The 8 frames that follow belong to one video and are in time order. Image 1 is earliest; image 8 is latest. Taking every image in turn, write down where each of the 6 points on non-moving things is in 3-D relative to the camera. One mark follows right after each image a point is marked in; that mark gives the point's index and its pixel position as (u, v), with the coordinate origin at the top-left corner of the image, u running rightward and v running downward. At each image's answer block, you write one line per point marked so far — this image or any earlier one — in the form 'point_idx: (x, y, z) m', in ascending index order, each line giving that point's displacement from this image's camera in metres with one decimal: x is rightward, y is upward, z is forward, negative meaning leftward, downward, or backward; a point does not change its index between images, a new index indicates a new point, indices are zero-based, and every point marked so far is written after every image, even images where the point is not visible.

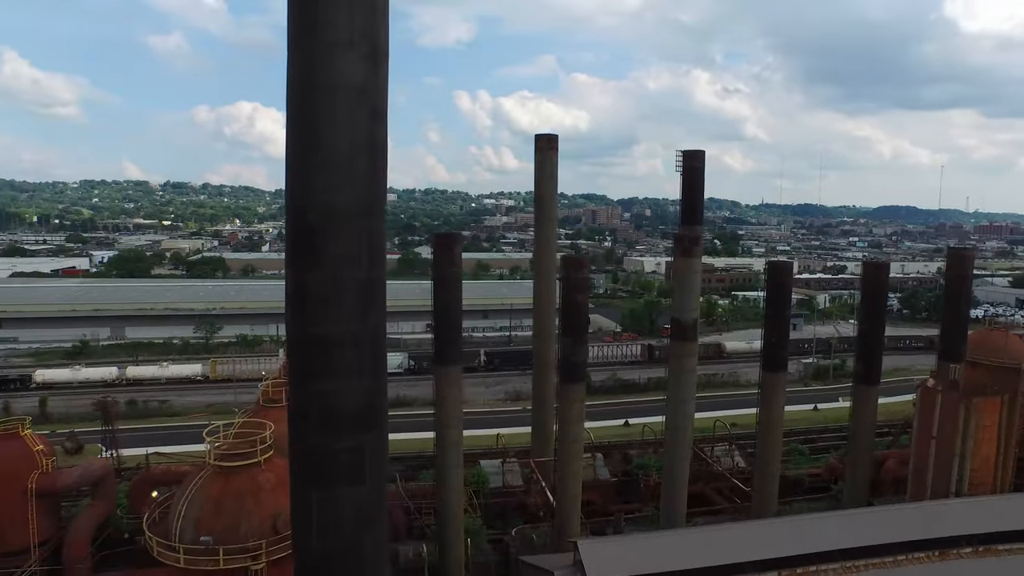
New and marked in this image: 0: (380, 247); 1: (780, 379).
0: (-1.2, +0.3, +5.4) m
1: (+6.9, -2.4, +16.8) m
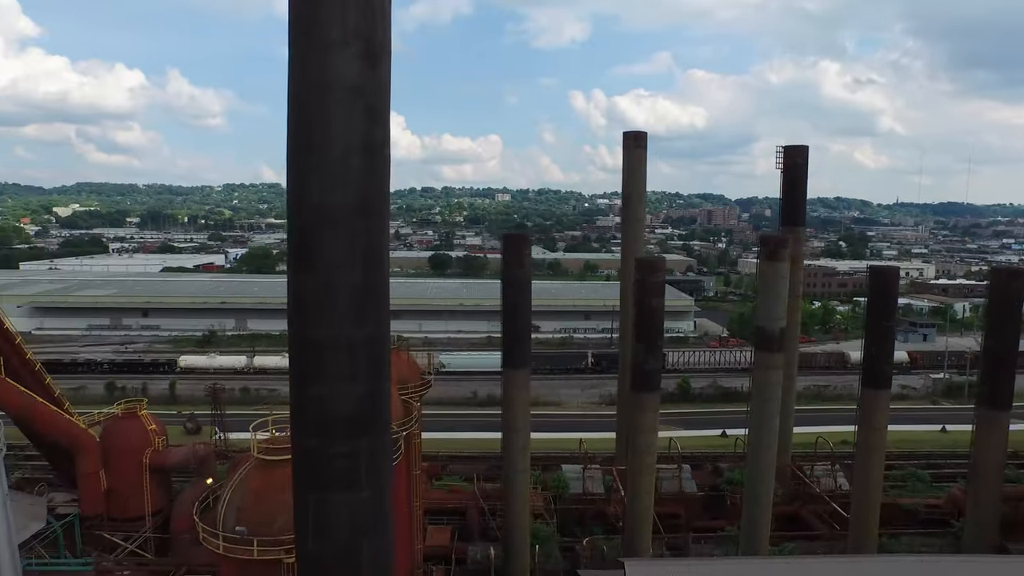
0: (-1.1, +0.3, +5.3) m
1: (+8.7, -2.5, +15.2) m
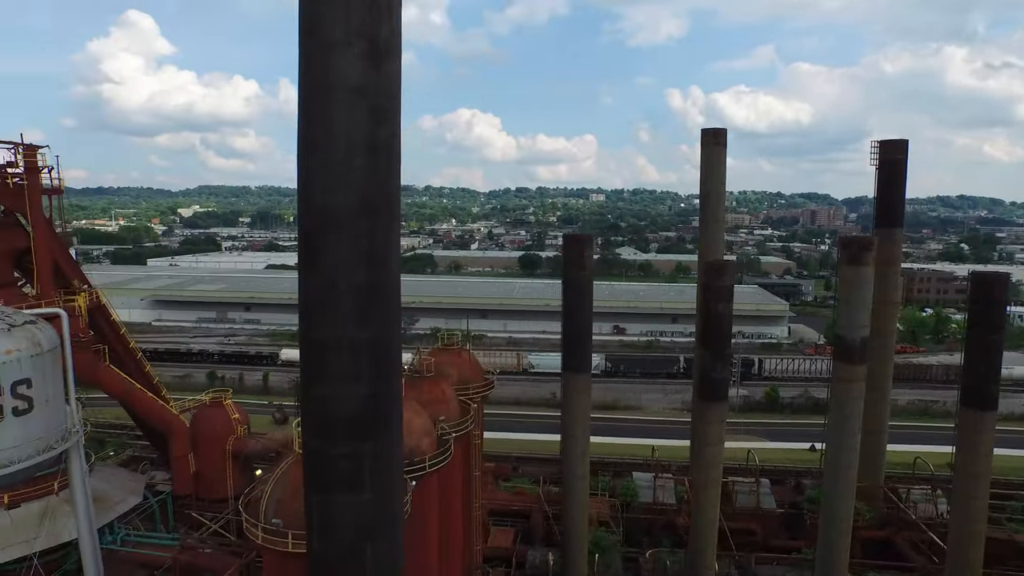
0: (-1.1, +0.3, +5.2) m
1: (+10.0, -2.7, +13.7) m
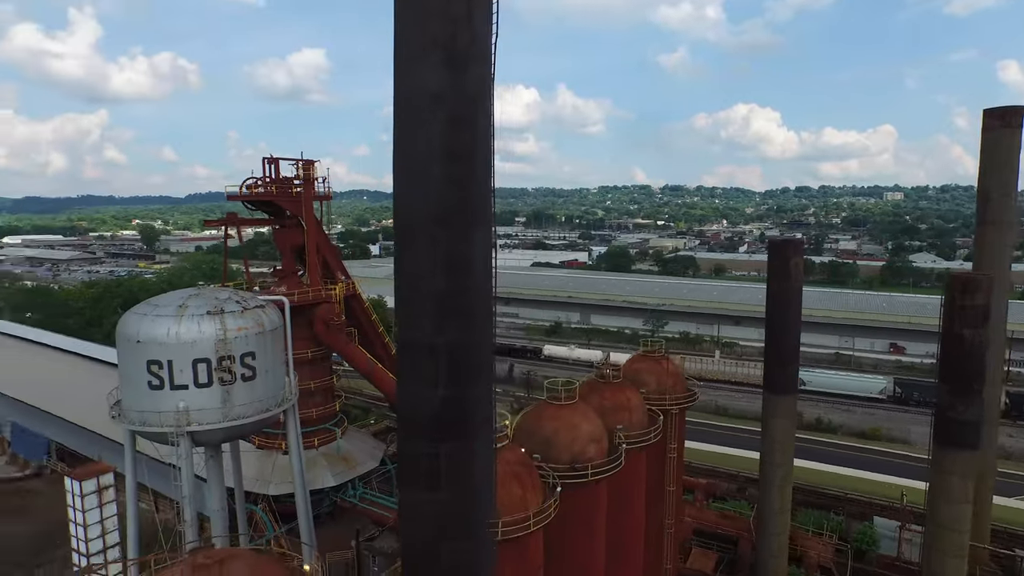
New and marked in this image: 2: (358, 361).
0: (-0.4, +0.3, +5.3) m
1: (+13.0, -3.3, +8.9) m
2: (-4.8, -2.3, +20.0) m
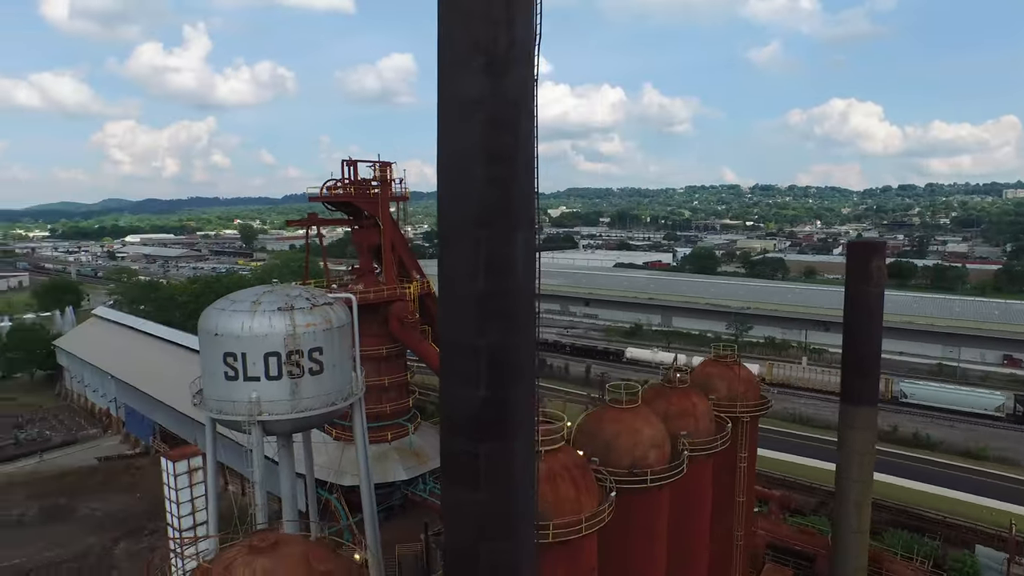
0: (-0.1, +0.3, +5.3) m
1: (+13.6, -3.5, +7.2) m
2: (-2.6, -2.2, +20.4) m
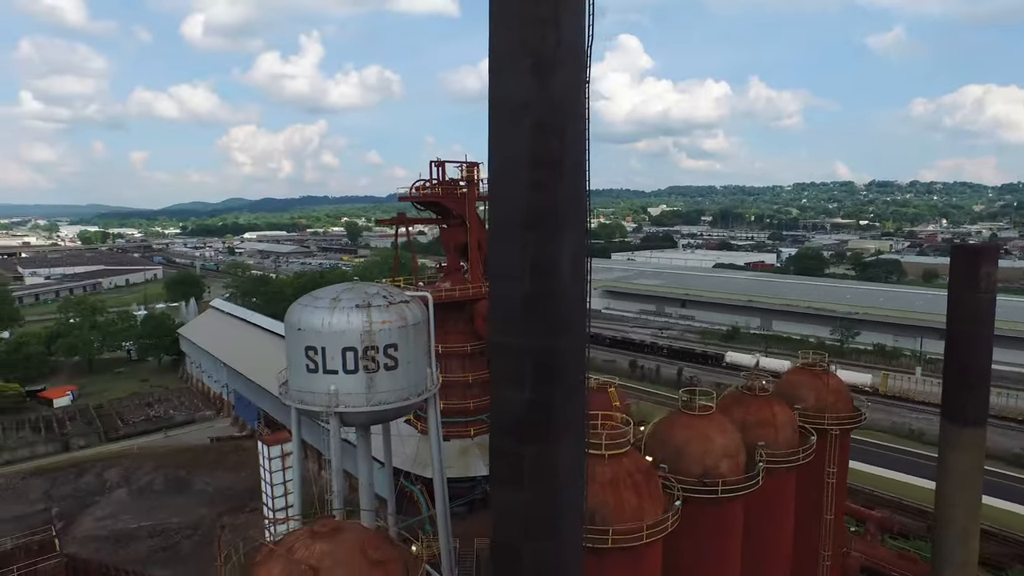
0: (+0.3, +0.2, +5.3) m
1: (+14.1, -3.7, +5.3) m
2: (-0.1, -2.2, +20.6) m
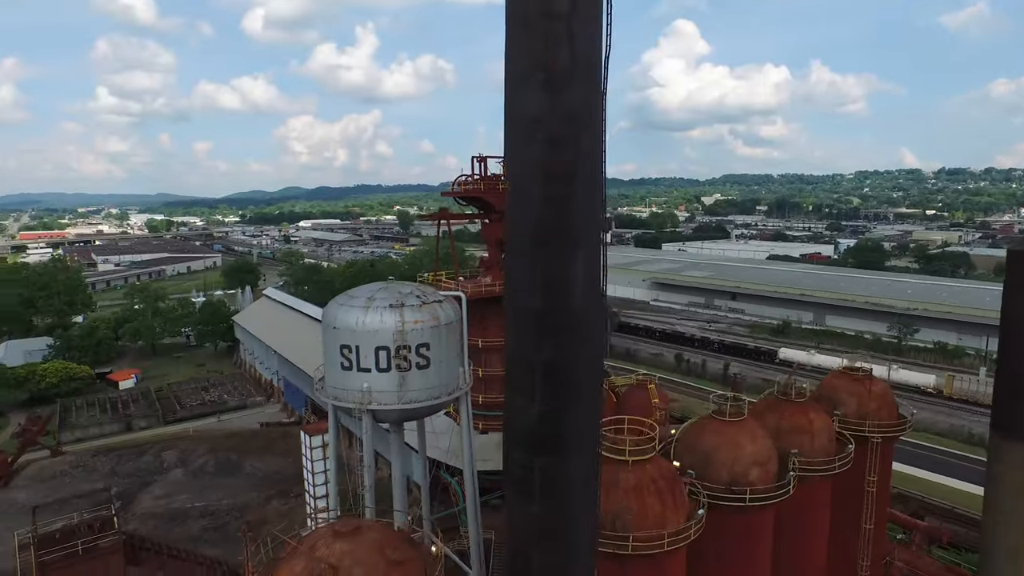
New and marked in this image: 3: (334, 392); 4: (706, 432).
0: (+0.4, +0.1, +5.3) m
1: (+14.1, -4.0, +4.4) m
2: (+1.2, -2.1, +20.7) m
3: (-2.9, -1.7, +10.7) m
4: (+3.1, -2.3, +10.2) m
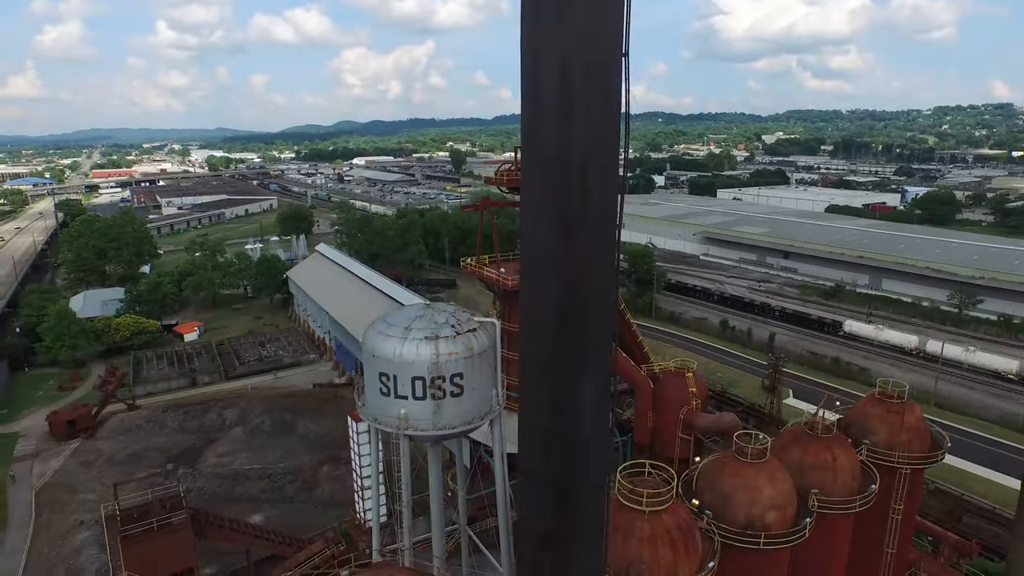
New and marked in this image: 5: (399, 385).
0: (+0.5, -1.0, +5.7) m
1: (+14.0, -5.5, +4.1) m
2: (+2.4, -1.8, +21.1) m
3: (-2.4, -2.2, +11.5) m
4: (+3.5, -3.0, +10.6) m
5: (-1.9, -1.7, +11.1) m
